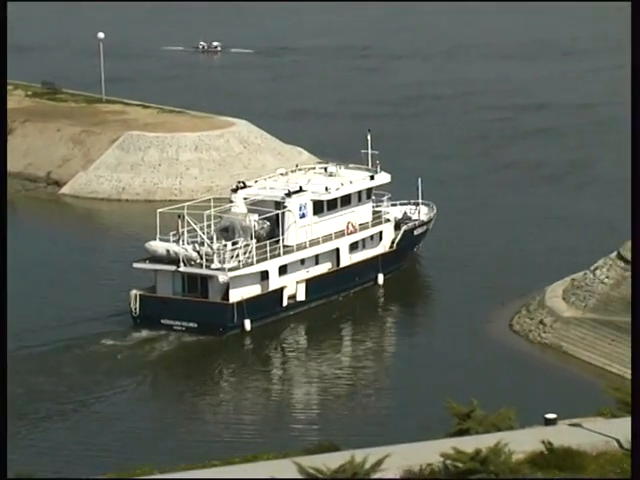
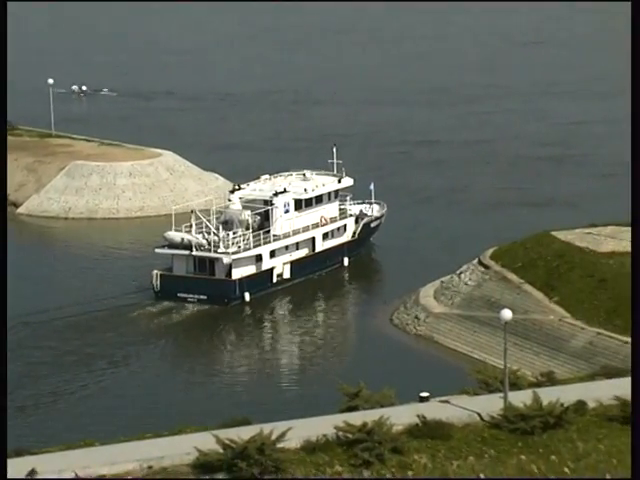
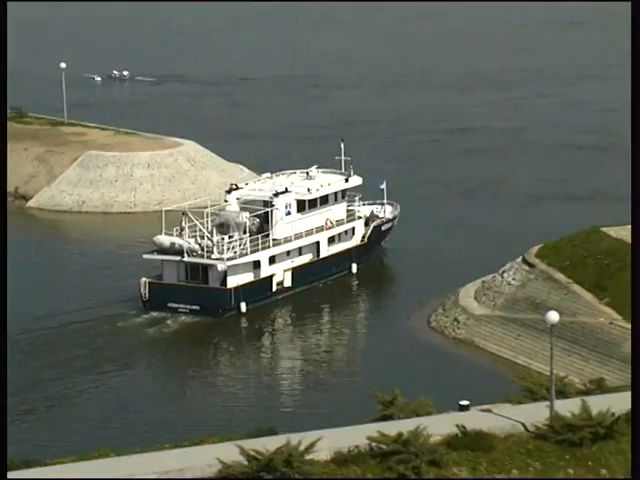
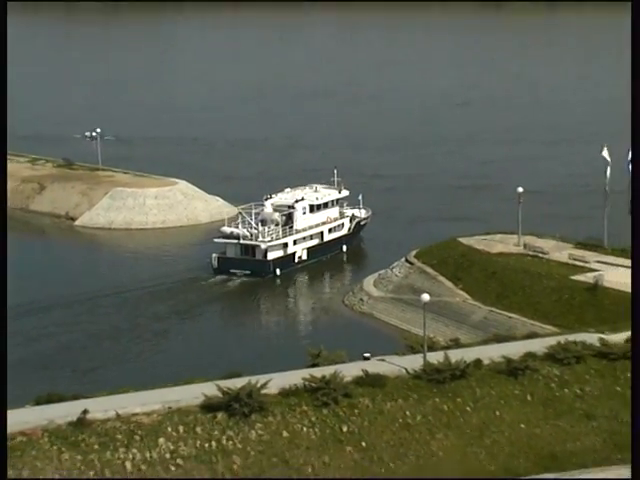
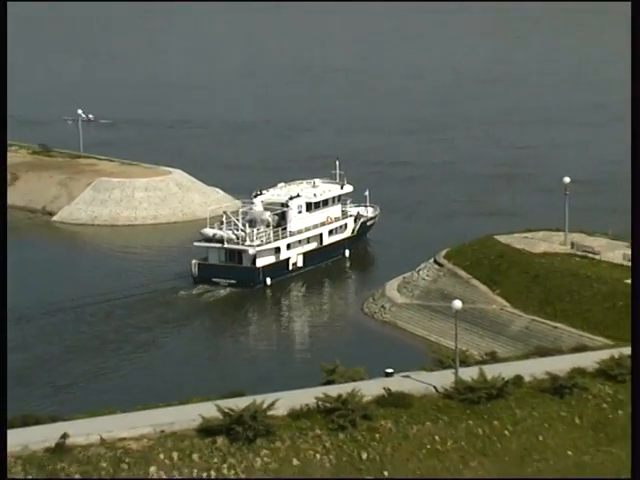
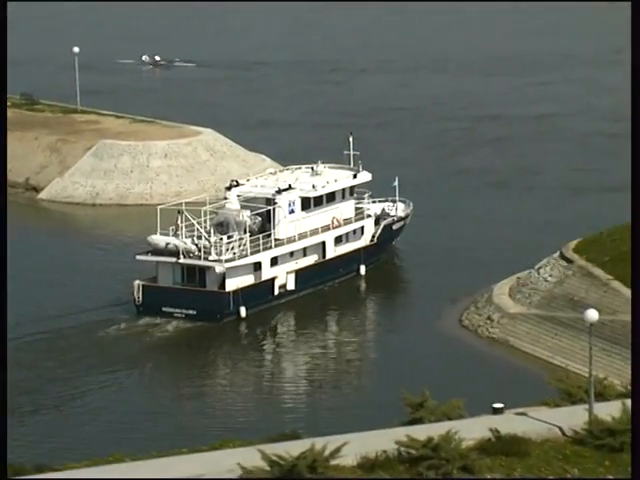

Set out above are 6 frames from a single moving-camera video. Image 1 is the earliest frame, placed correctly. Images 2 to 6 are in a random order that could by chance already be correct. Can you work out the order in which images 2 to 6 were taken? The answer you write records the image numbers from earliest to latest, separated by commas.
6, 3, 2, 5, 4
